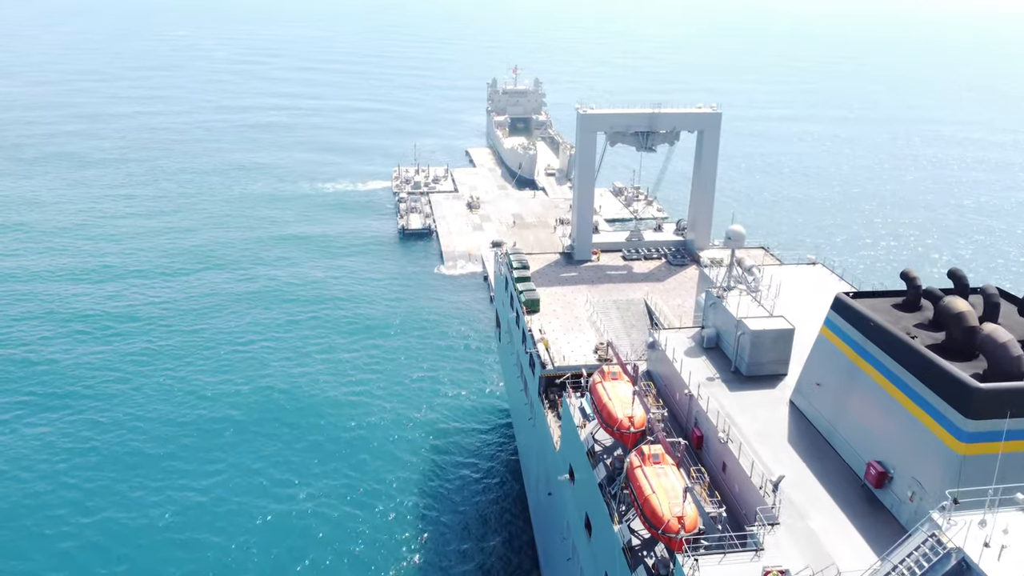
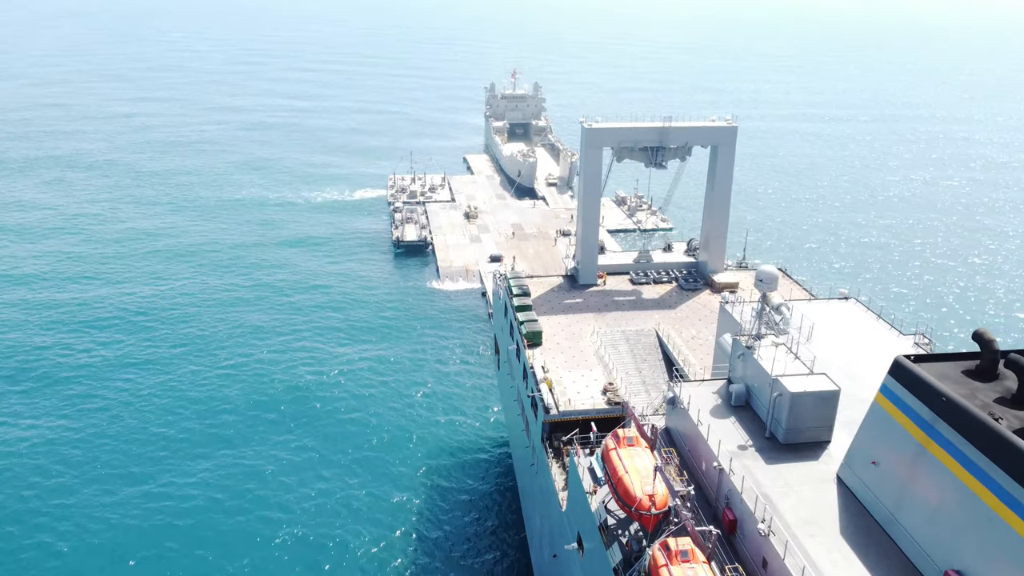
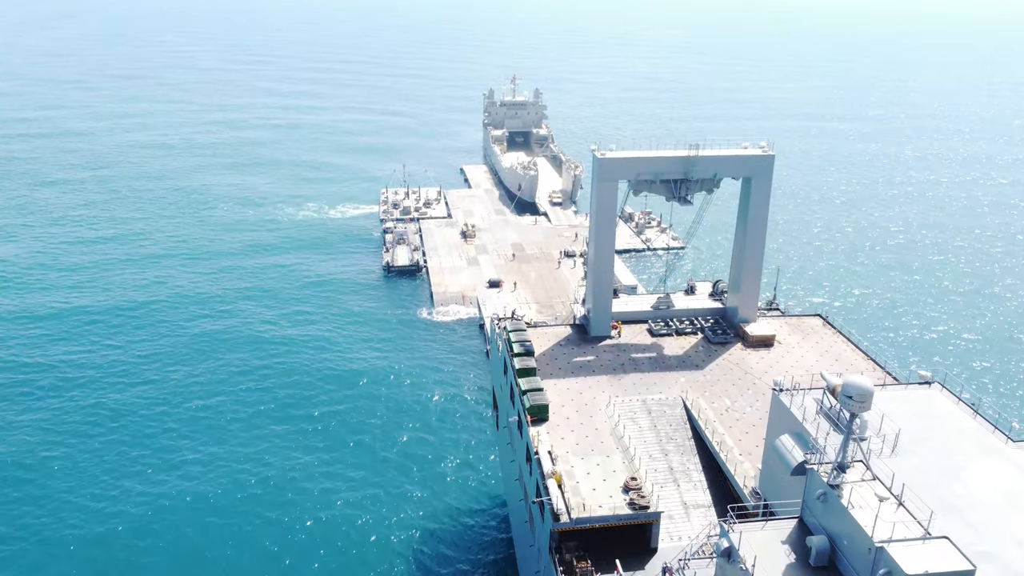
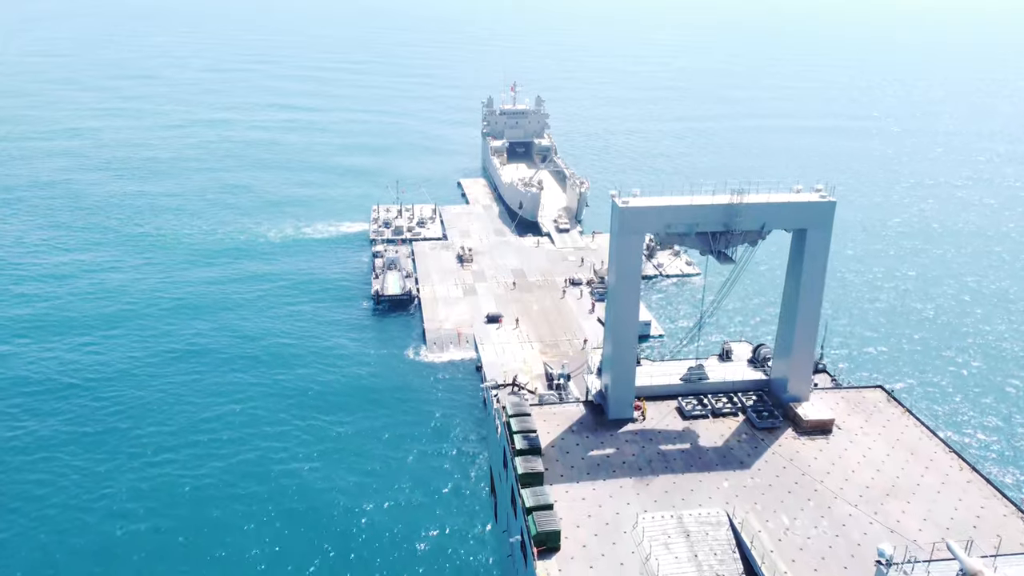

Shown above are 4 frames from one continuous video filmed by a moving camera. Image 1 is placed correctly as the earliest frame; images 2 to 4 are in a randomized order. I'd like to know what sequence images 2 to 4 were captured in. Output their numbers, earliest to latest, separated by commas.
2, 3, 4
